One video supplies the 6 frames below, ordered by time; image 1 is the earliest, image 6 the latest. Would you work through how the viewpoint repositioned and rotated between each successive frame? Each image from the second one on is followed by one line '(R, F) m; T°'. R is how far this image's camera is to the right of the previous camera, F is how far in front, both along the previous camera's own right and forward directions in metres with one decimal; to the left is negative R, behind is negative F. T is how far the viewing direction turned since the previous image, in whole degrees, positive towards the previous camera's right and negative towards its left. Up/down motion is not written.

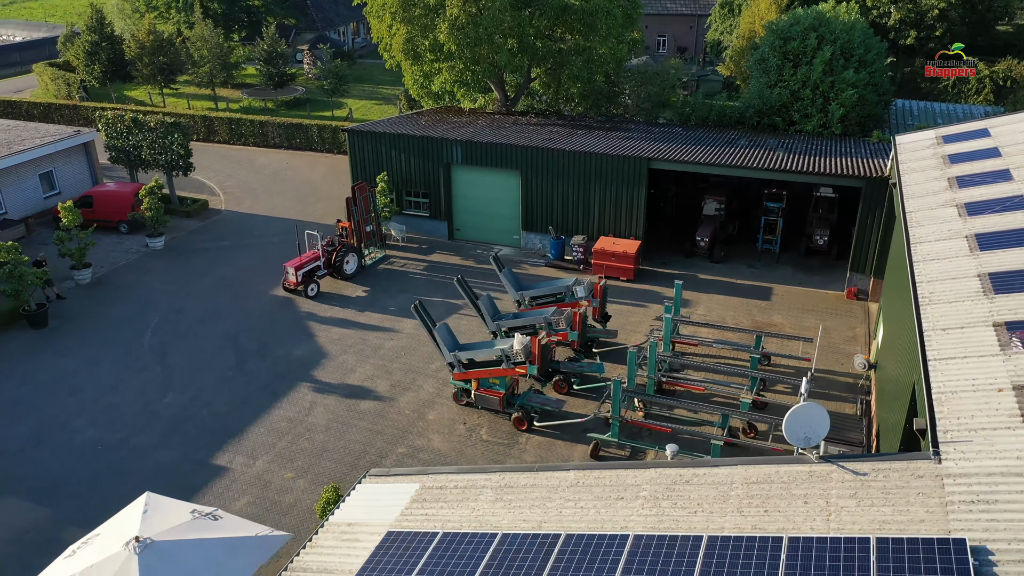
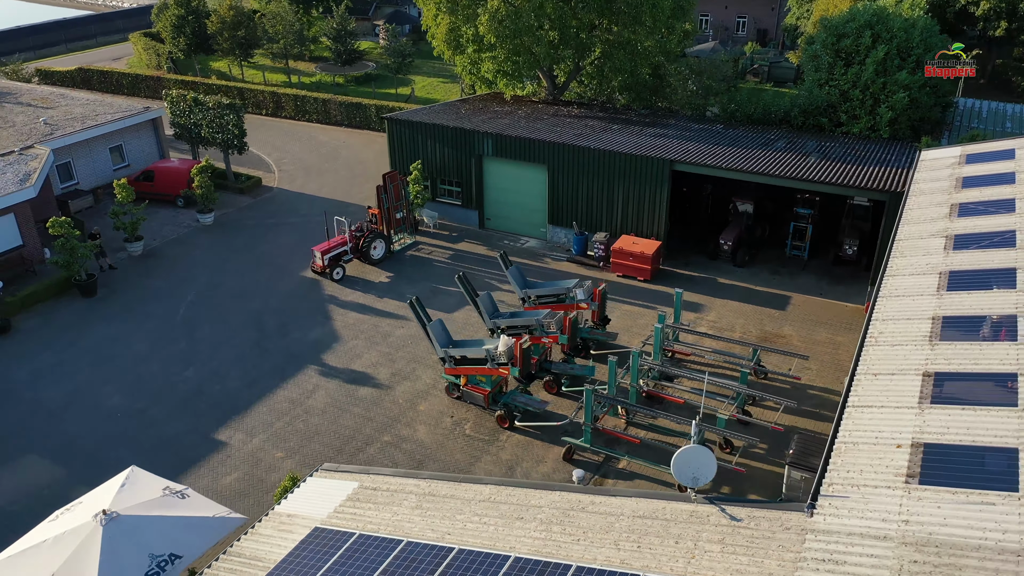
(+2.3, -0.5) m; -6°
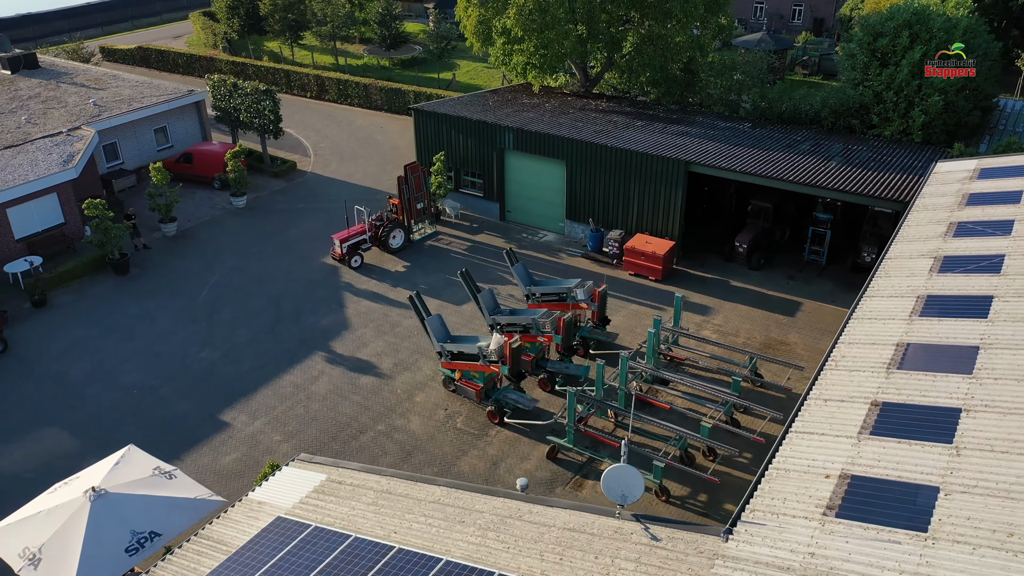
(+1.5, -0.3) m; -4°
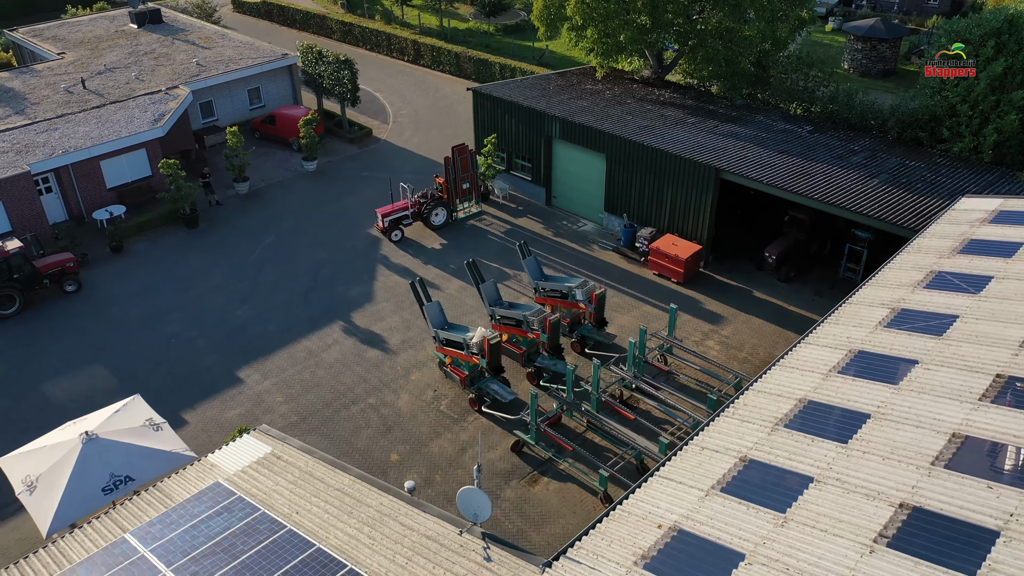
(+3.6, -0.6) m; -9°
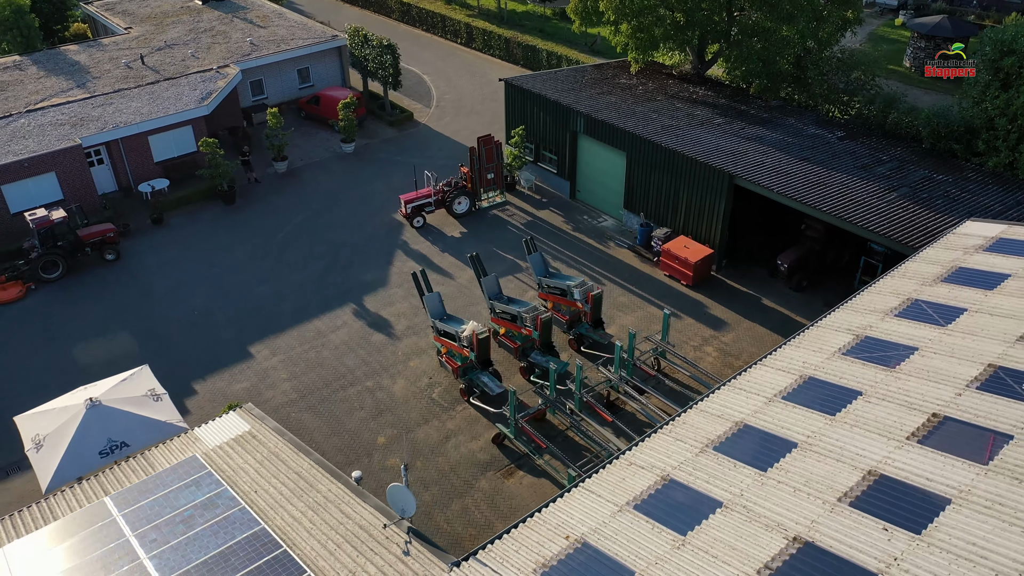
(+2.1, -0.5) m; -5°
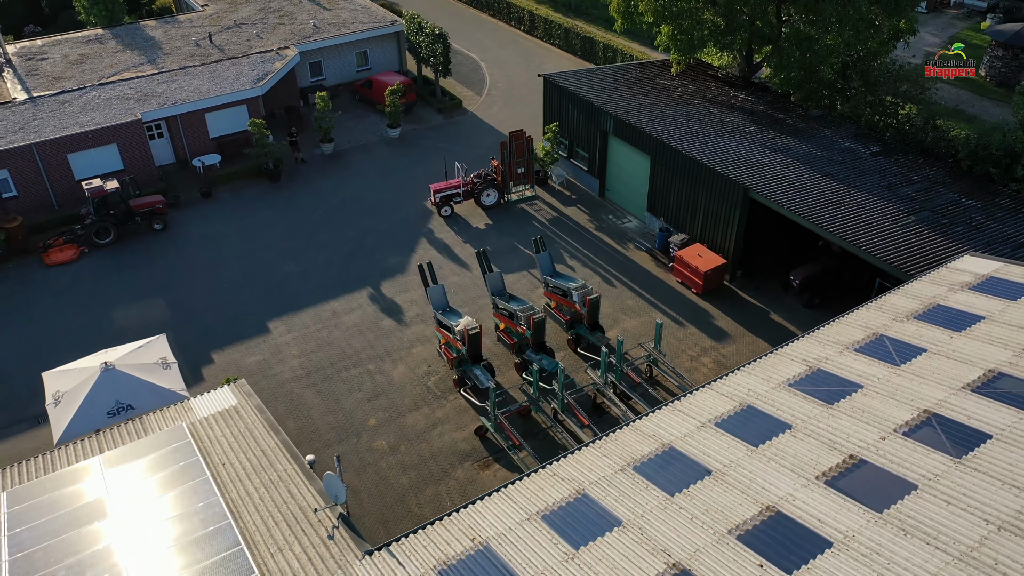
(+2.4, -0.6) m; -6°
